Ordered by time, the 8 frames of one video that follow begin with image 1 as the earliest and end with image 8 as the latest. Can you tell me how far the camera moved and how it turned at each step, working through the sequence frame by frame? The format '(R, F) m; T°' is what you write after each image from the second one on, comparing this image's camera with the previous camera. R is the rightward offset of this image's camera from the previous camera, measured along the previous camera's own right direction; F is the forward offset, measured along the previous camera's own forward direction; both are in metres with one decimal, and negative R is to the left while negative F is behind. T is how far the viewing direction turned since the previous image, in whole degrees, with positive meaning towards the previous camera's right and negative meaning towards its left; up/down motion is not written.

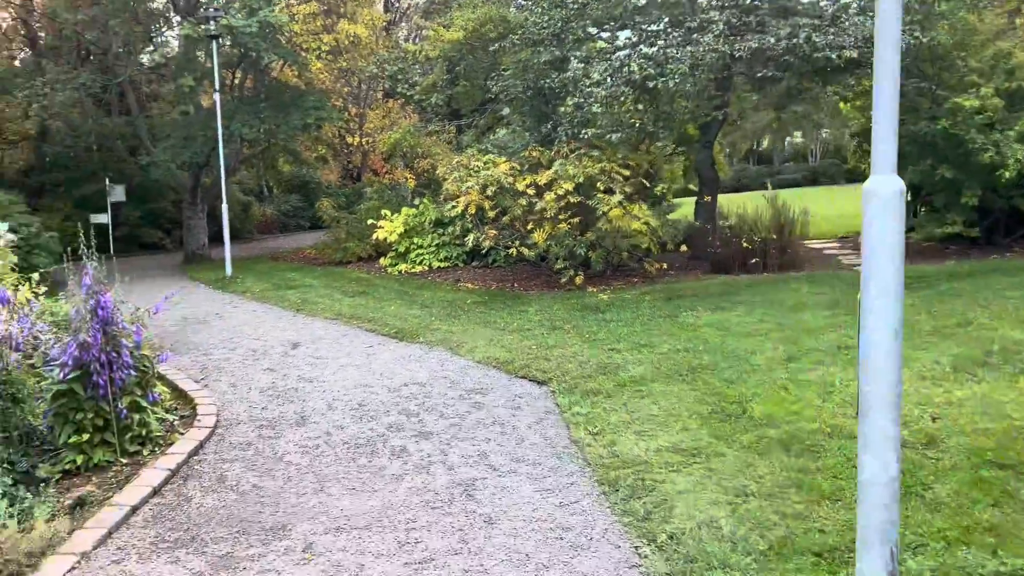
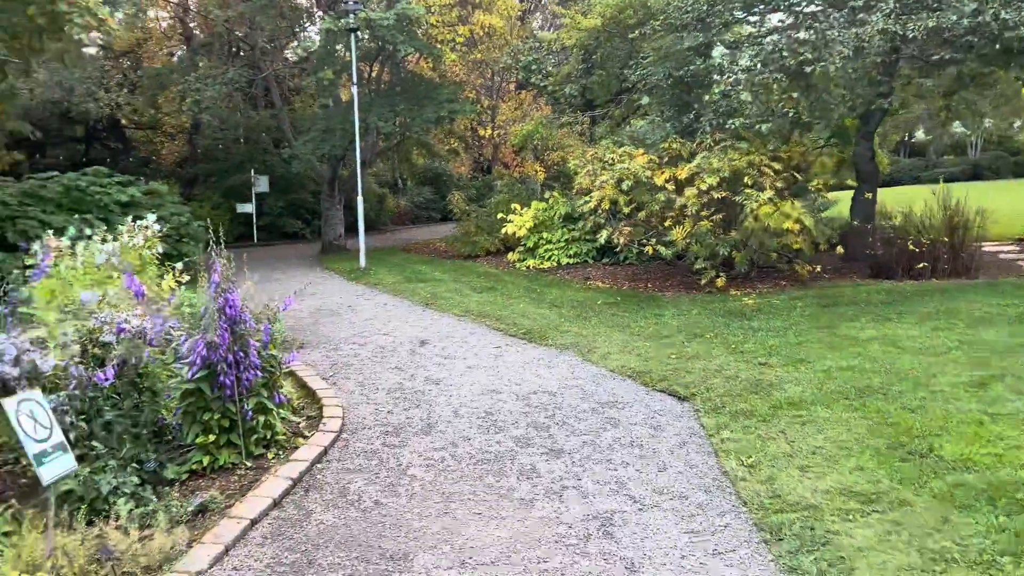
(-0.1, +0.4) m; -9°
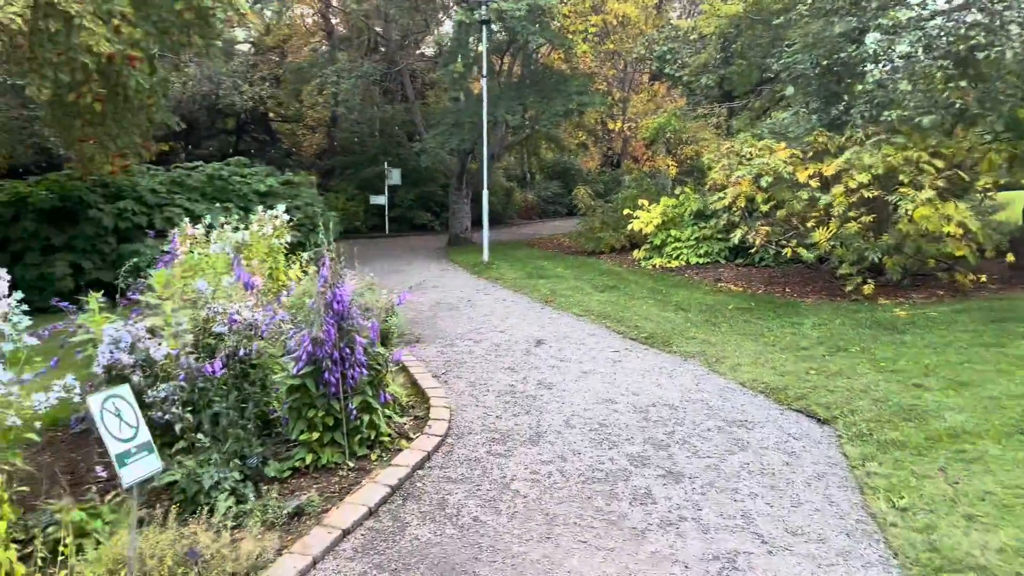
(0.0, +0.3) m; -9°
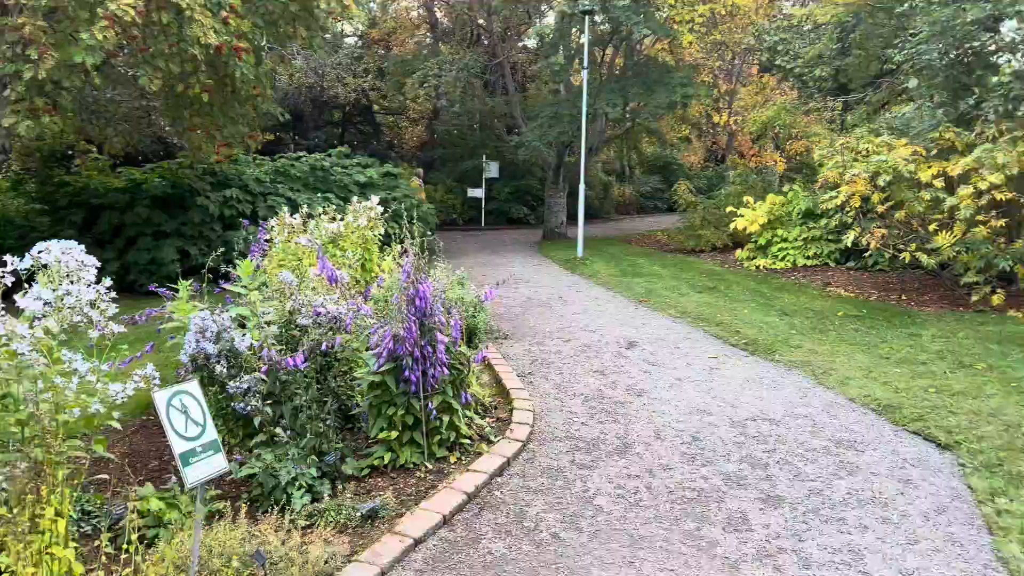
(0.0, +0.2) m; -7°
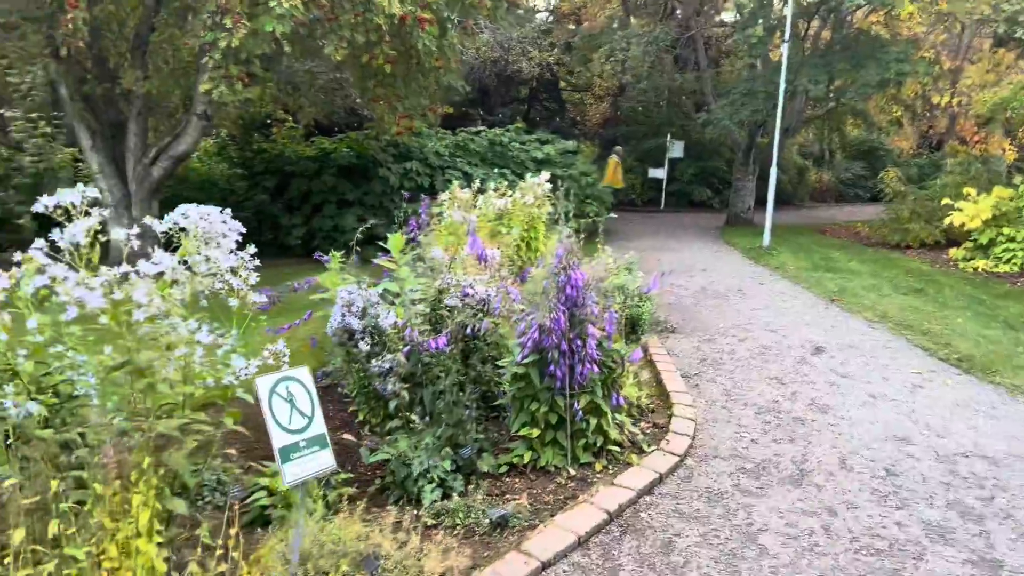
(+0.1, +0.4) m; -12°
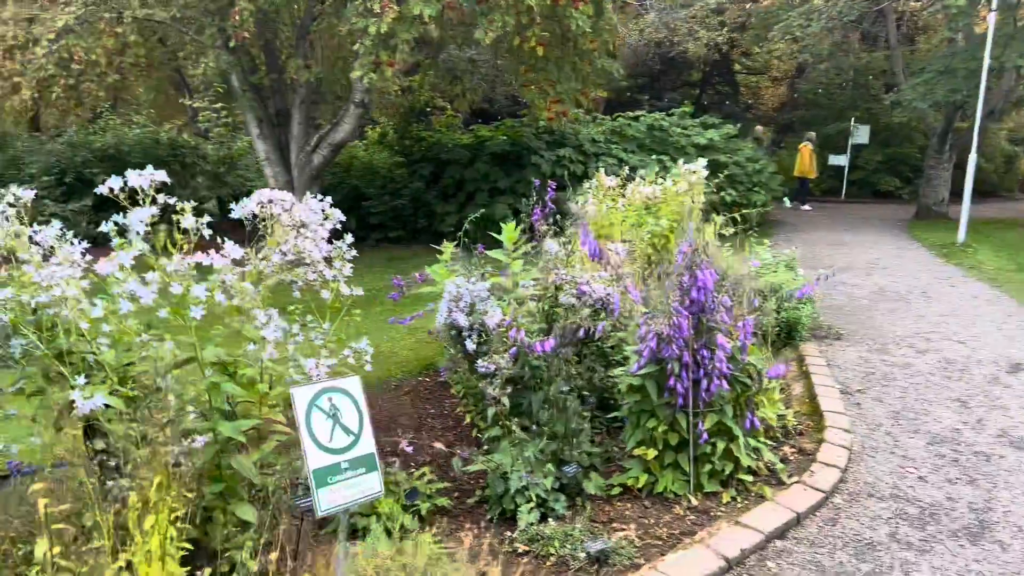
(+0.2, +0.4) m; -12°
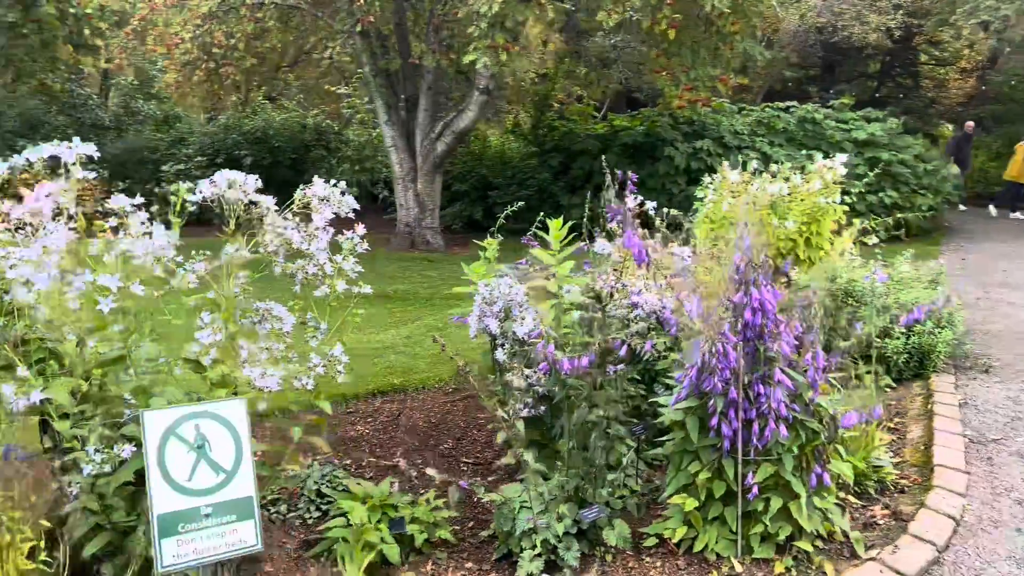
(+0.4, +0.5) m; -11°
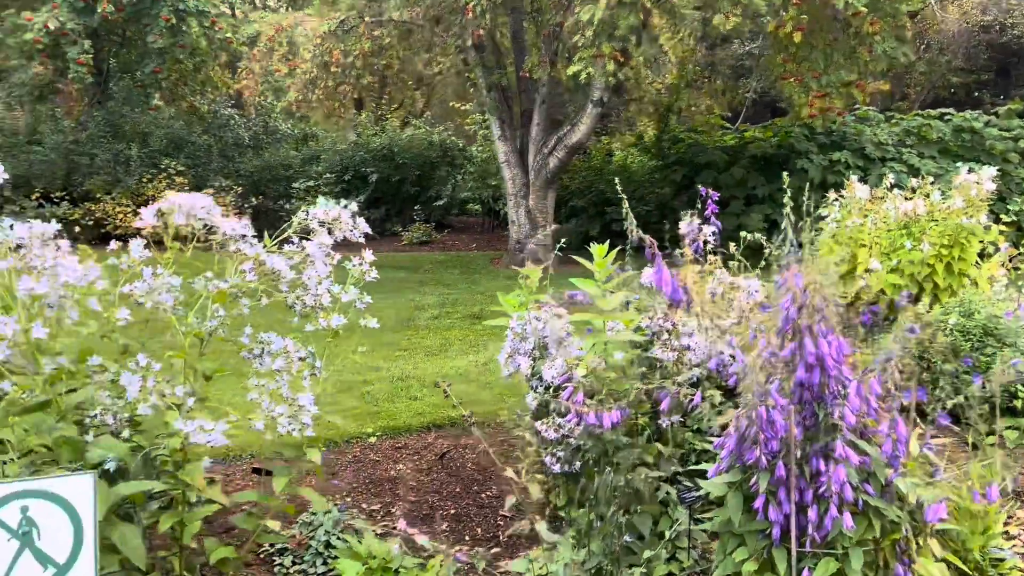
(+0.3, +0.4) m; -10°
